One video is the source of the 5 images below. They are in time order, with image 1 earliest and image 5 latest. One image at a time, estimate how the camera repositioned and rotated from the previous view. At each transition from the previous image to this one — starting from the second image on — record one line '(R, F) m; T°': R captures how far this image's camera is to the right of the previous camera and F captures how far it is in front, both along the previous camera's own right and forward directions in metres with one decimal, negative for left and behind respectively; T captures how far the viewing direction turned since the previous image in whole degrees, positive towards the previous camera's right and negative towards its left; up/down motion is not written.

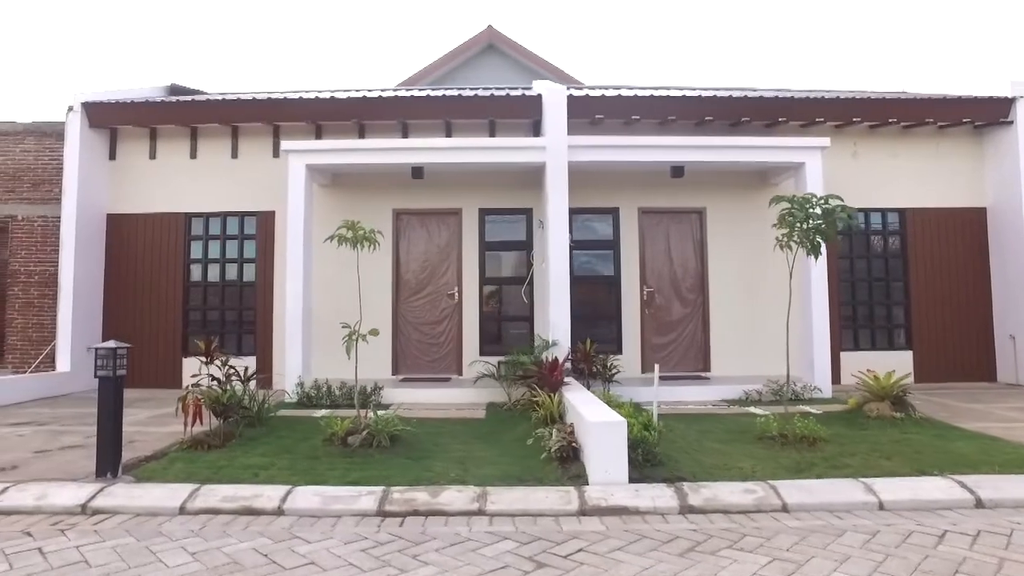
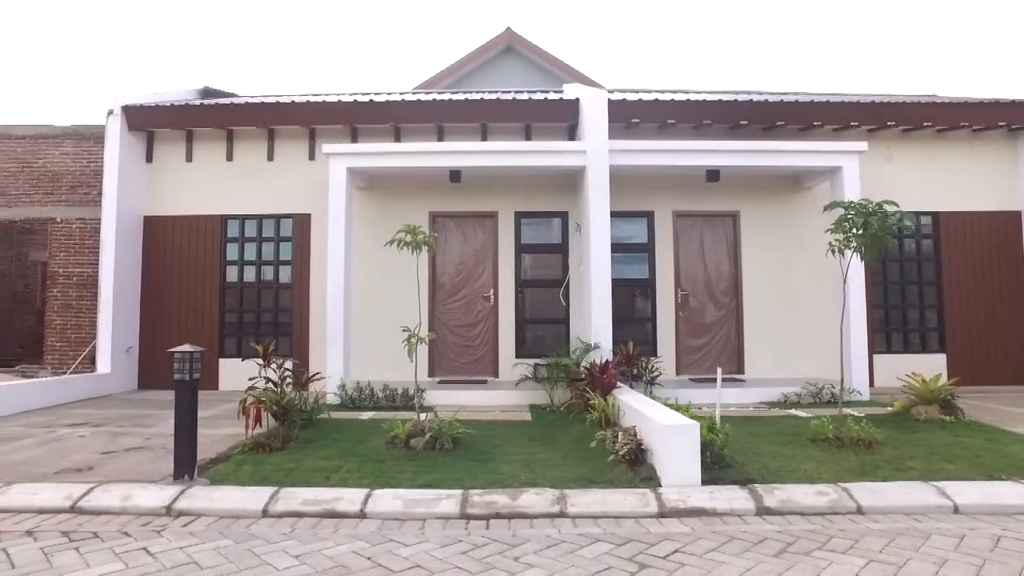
(-0.5, -0.1) m; 0°
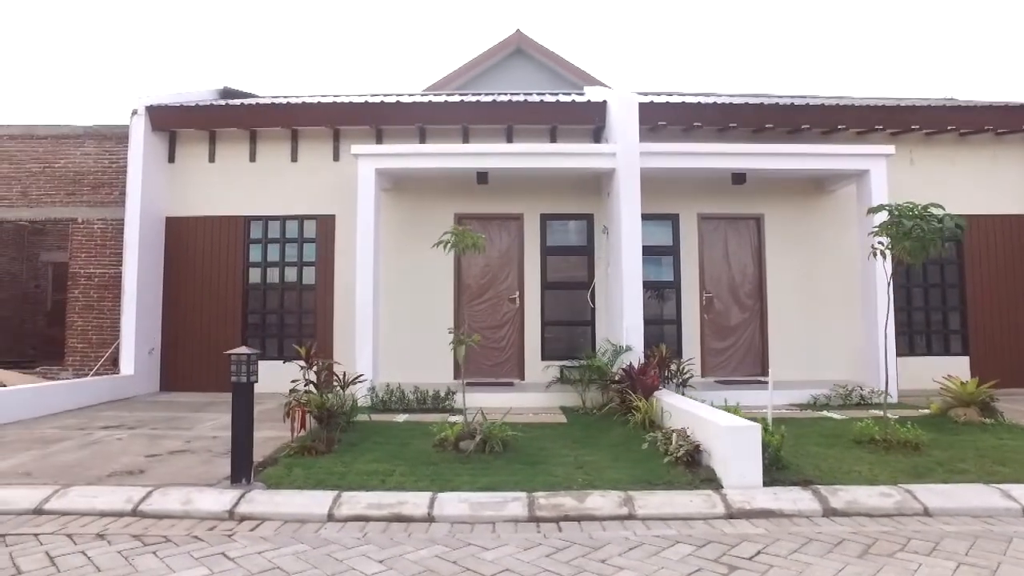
(-0.5, 0.0) m; +1°
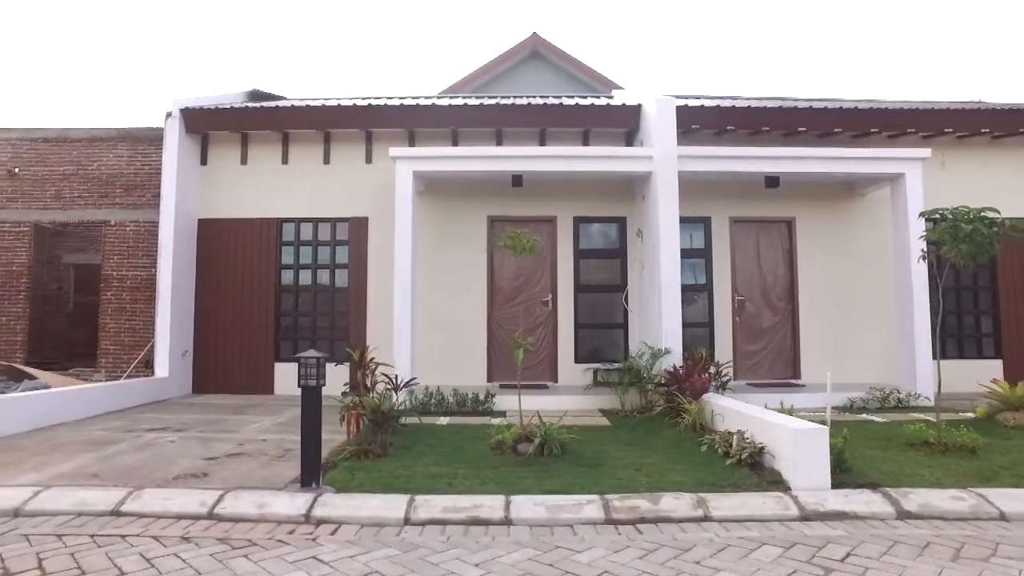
(-0.5, 0.0) m; 0°
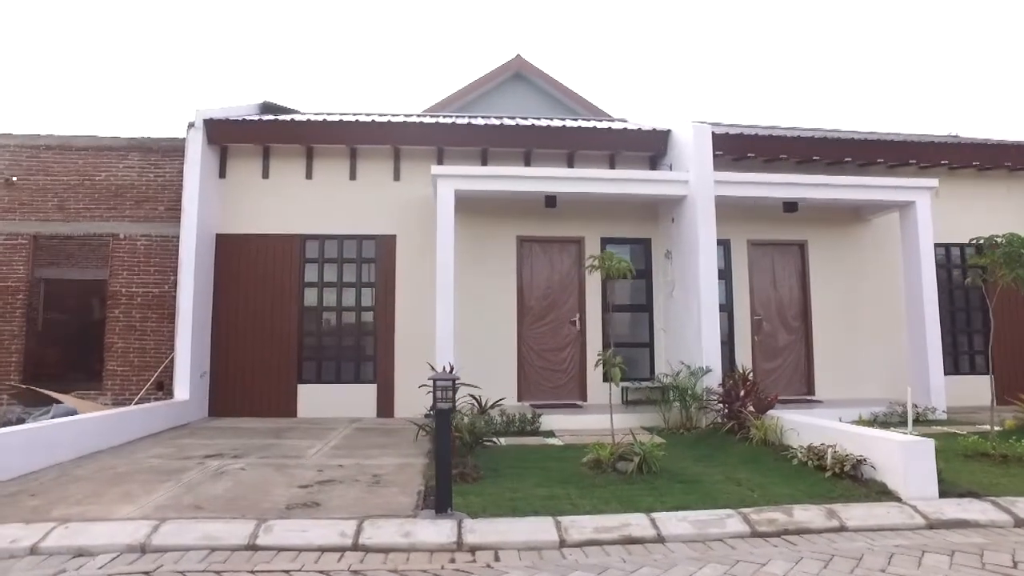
(-1.5, +0.1) m; +6°
